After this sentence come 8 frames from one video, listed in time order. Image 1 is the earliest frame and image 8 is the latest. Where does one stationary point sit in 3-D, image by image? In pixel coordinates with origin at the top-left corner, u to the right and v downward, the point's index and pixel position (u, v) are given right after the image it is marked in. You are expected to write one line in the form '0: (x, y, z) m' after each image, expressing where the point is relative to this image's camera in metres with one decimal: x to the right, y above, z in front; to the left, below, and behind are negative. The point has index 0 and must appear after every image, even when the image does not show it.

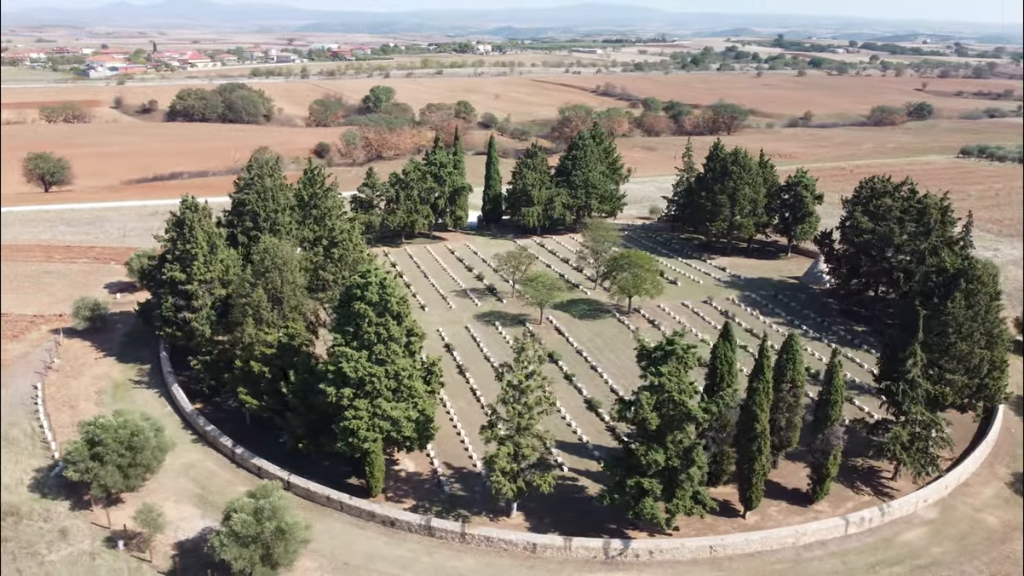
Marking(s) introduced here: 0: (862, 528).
0: (+8.4, -5.8, +19.3) m
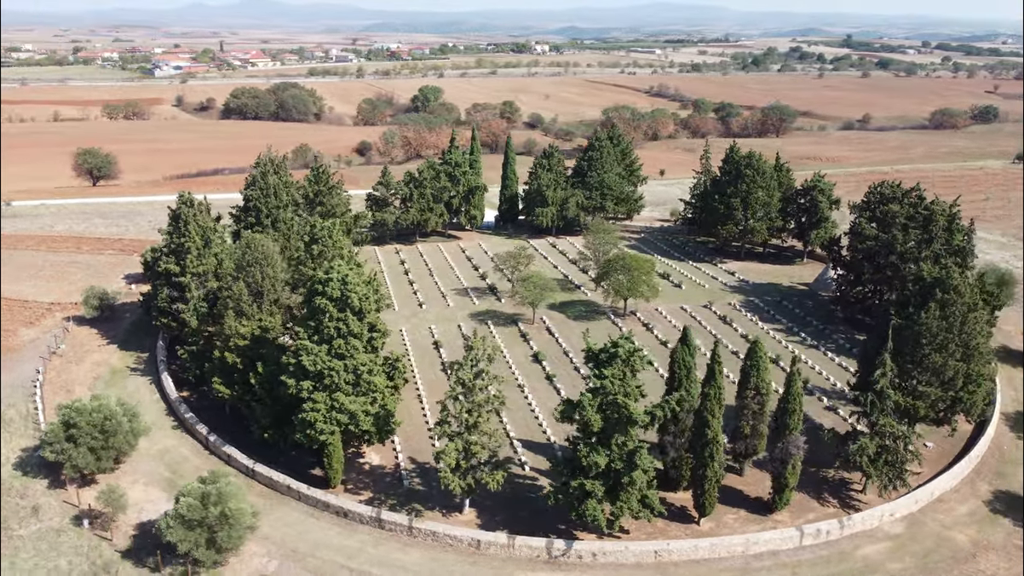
0: (+7.2, -6.0, +18.9) m
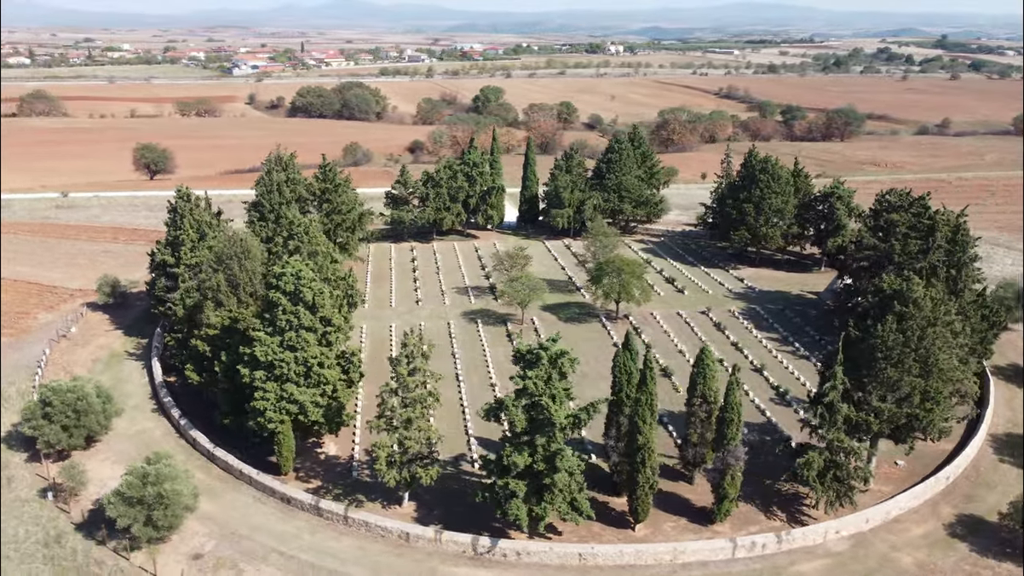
0: (+5.6, -6.2, +18.6) m
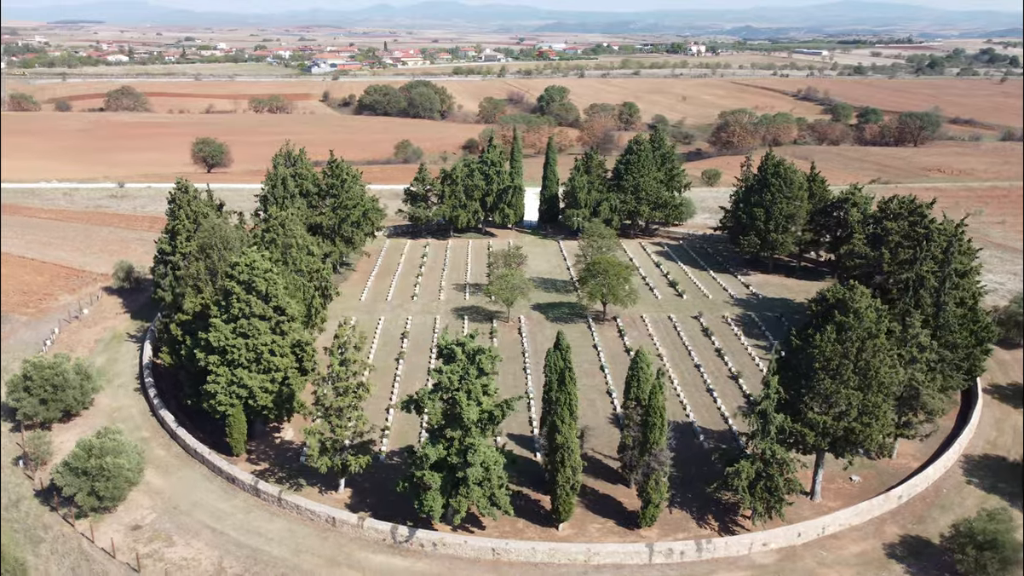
0: (+3.7, -6.2, +18.4) m
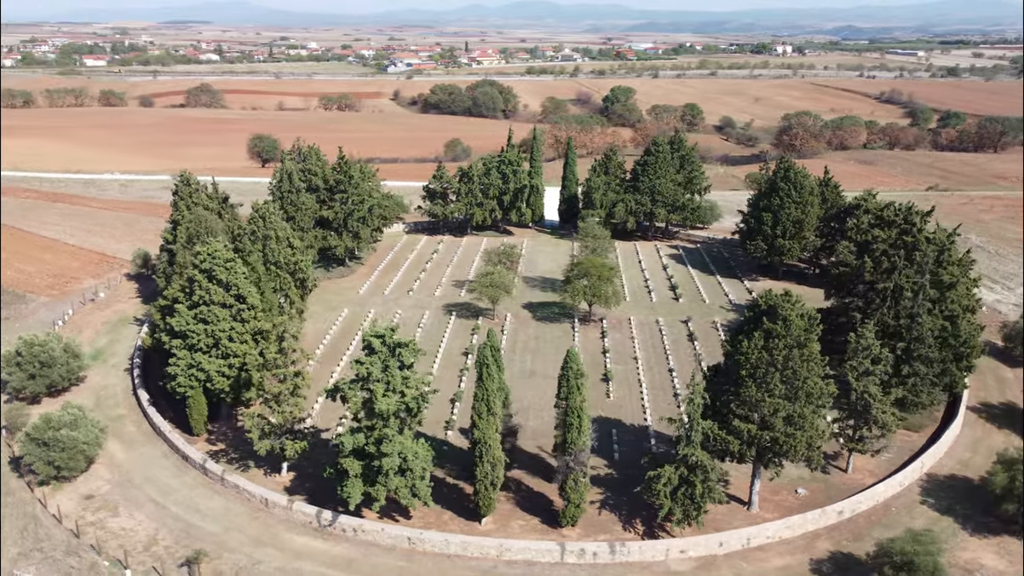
0: (+1.7, -6.3, +18.4) m
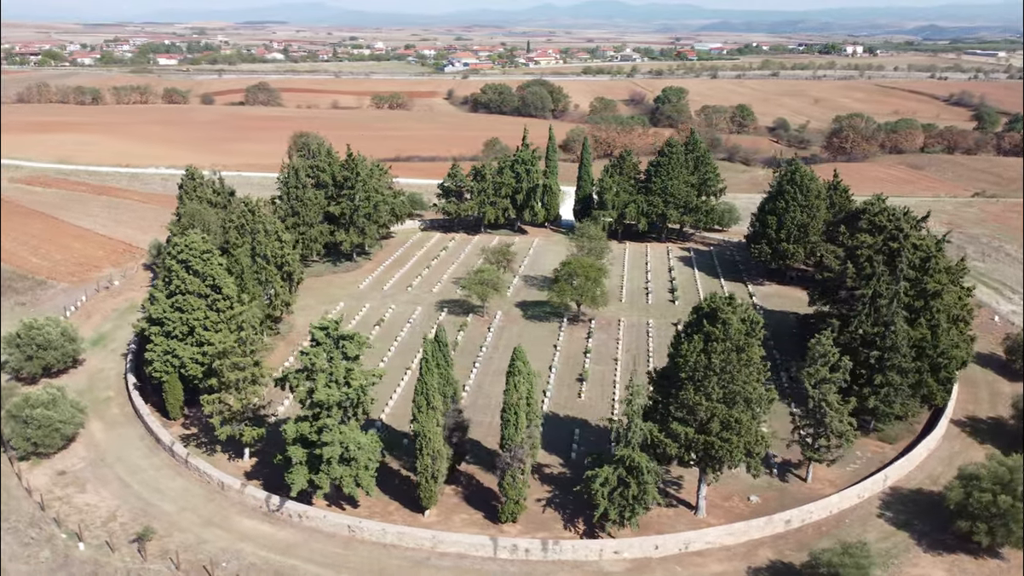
0: (+0.1, -6.2, +18.5) m
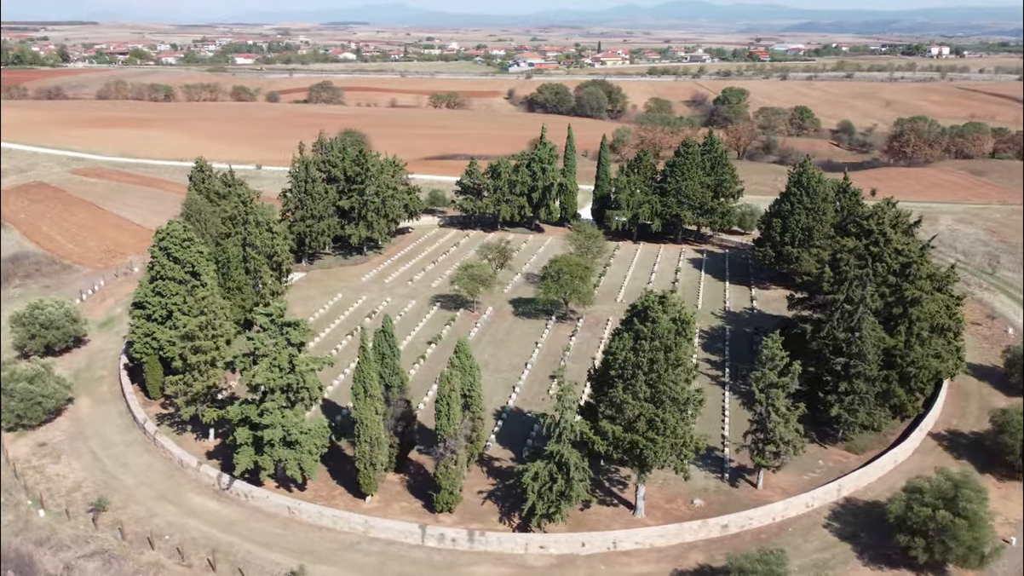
0: (-1.6, -6.0, +18.8) m
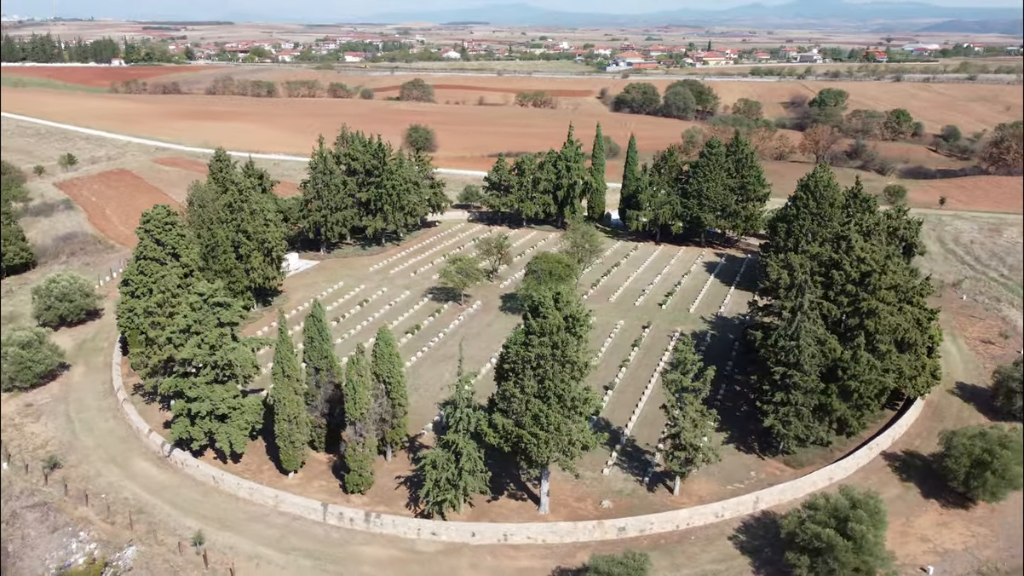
0: (-4.1, -5.7, +19.4) m
